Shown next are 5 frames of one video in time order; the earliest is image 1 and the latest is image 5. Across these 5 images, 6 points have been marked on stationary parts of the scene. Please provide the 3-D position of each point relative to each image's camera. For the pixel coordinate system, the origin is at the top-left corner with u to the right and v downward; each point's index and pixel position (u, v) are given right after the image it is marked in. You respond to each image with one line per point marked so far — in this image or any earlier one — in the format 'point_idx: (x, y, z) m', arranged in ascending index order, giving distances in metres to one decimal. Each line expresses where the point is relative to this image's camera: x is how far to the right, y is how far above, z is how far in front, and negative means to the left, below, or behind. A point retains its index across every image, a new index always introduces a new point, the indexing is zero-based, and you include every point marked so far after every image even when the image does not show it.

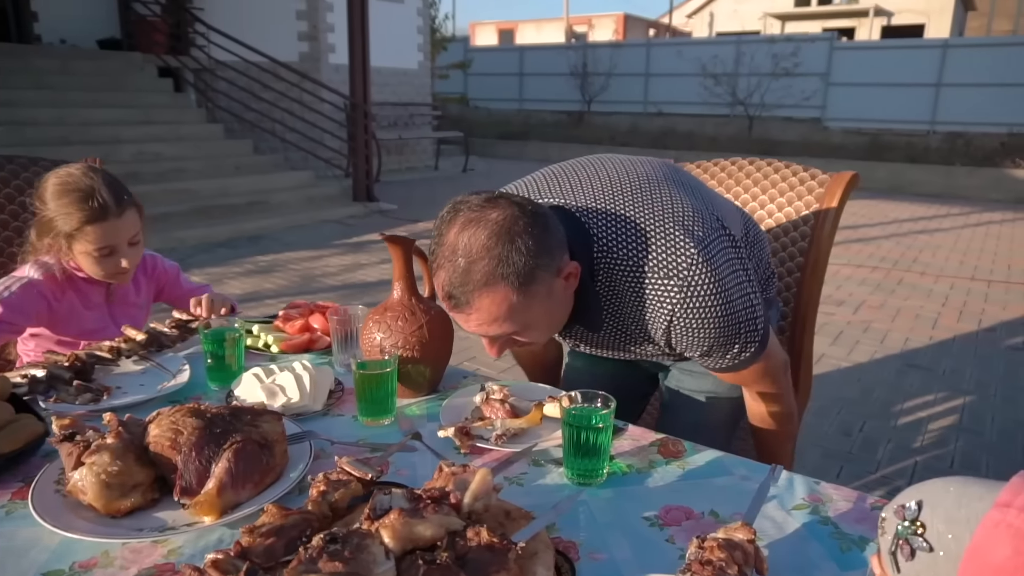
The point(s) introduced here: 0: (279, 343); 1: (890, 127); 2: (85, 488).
0: (-0.5, -0.1, +1.6) m
1: (+7.7, +3.3, +14.1) m
2: (-0.6, -0.3, +1.0) m
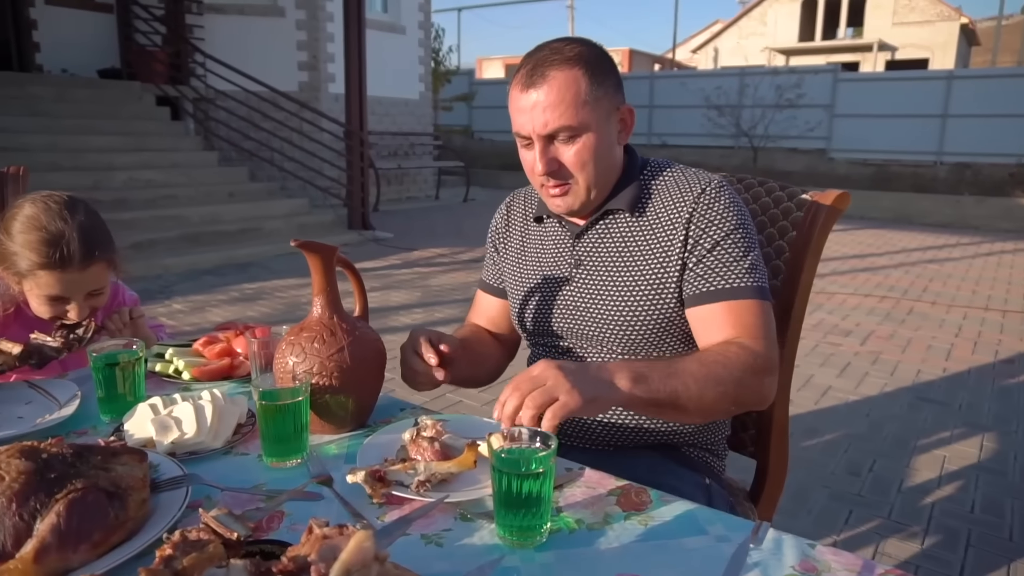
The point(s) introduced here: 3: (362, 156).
0: (-0.7, -0.2, +1.4) m
1: (+7.8, +2.6, +14.0) m
2: (-0.7, -0.3, +0.8) m
3: (-1.8, +1.7, +8.7) m
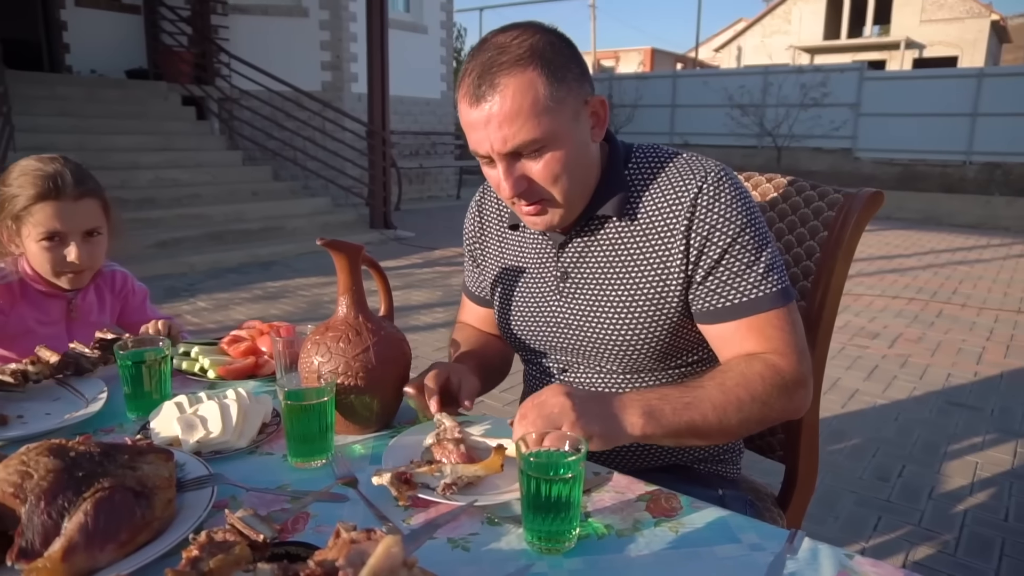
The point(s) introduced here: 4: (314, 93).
0: (-0.6, -0.2, +1.4) m
1: (+8.2, +2.6, +13.7) m
2: (-0.7, -0.3, +0.8) m
3: (-1.6, +1.7, +8.7) m
4: (-3.0, +3.0, +10.6) m
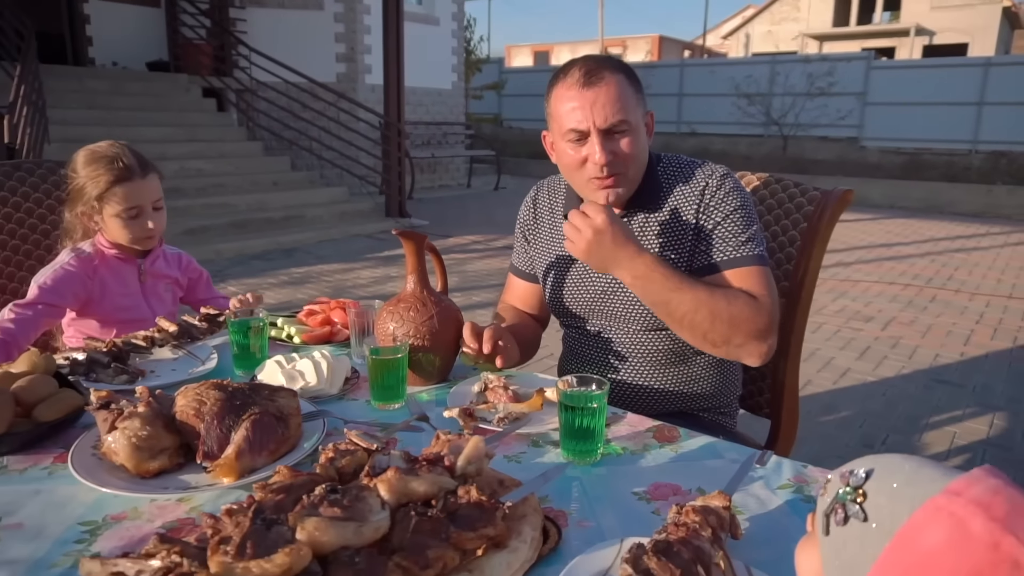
0: (-0.5, -0.1, +1.7) m
1: (+8.4, +2.8, +13.9) m
2: (-0.6, -0.3, +1.1) m
3: (-1.4, +1.9, +9.0) m
4: (-2.9, +3.2, +10.9) m
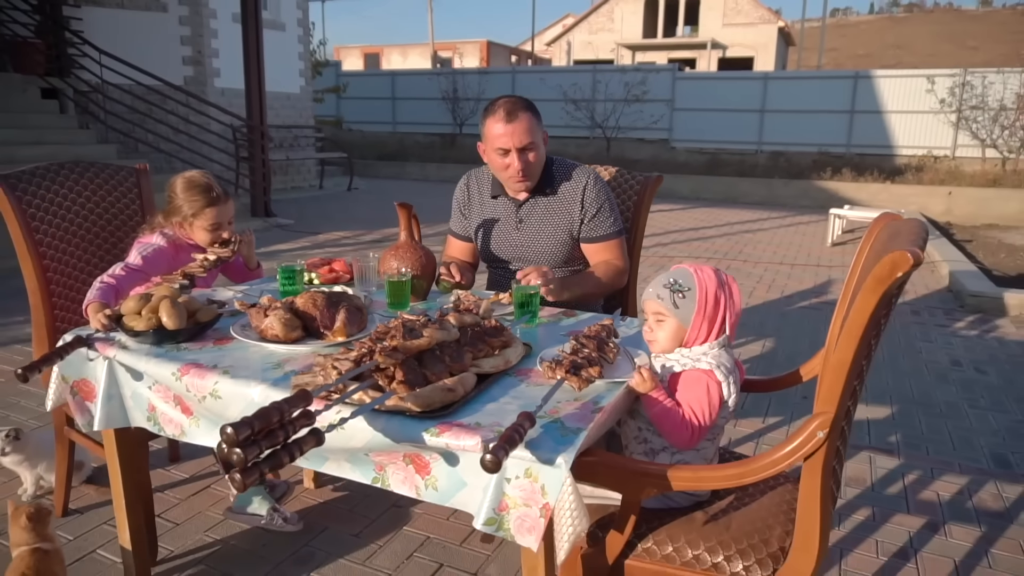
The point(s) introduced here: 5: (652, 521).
0: (-0.7, 0.0, +2.5) m
1: (+5.0, +3.3, +16.4) m
2: (-0.7, -0.1, +1.9) m
3: (-3.3, +1.9, +9.4) m
4: (-5.2, +3.2, +10.9) m
5: (+0.3, -0.6, +1.7) m
